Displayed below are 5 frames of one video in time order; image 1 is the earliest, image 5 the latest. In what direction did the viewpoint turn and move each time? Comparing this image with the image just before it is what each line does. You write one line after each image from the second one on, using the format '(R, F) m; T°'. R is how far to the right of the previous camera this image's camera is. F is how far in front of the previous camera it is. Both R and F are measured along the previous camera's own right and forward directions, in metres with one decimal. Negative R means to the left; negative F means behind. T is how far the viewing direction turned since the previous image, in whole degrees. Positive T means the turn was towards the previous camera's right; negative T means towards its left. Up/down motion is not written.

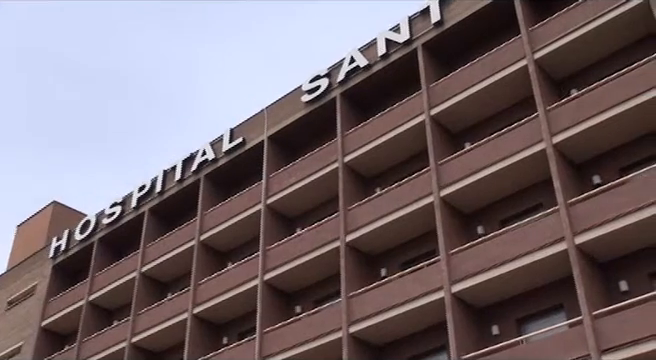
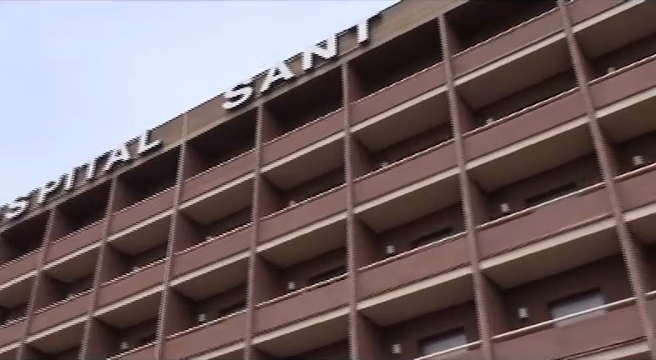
(+0.1, +0.1) m; +6°
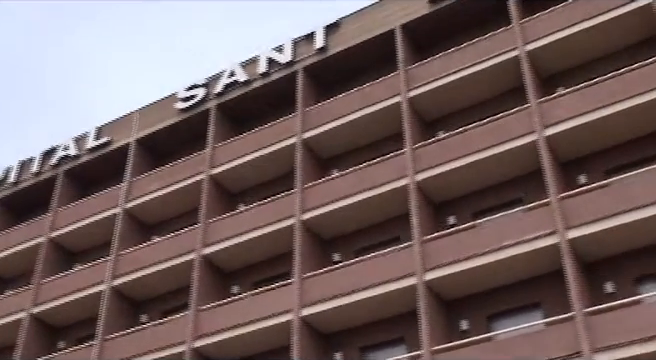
(-3.5, +1.9) m; +3°
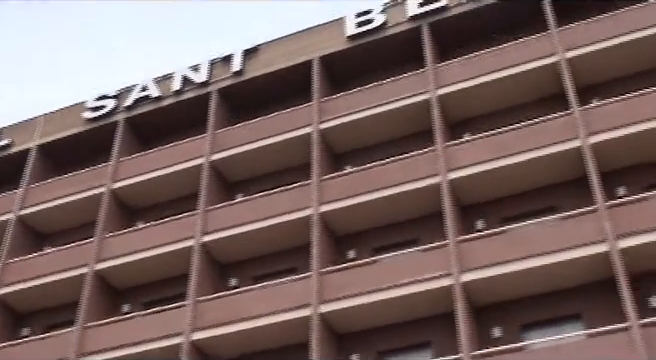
(+0.1, +0.1) m; +6°
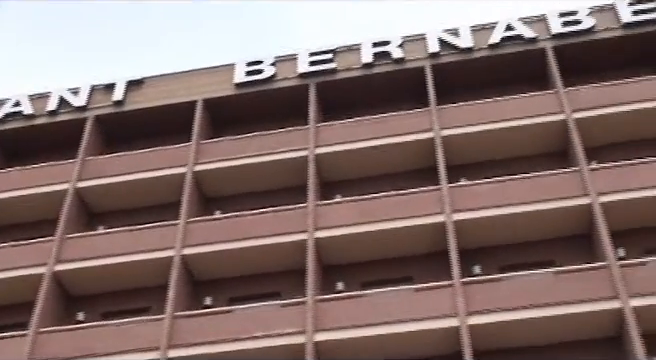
(+0.2, 0.0) m; +9°
